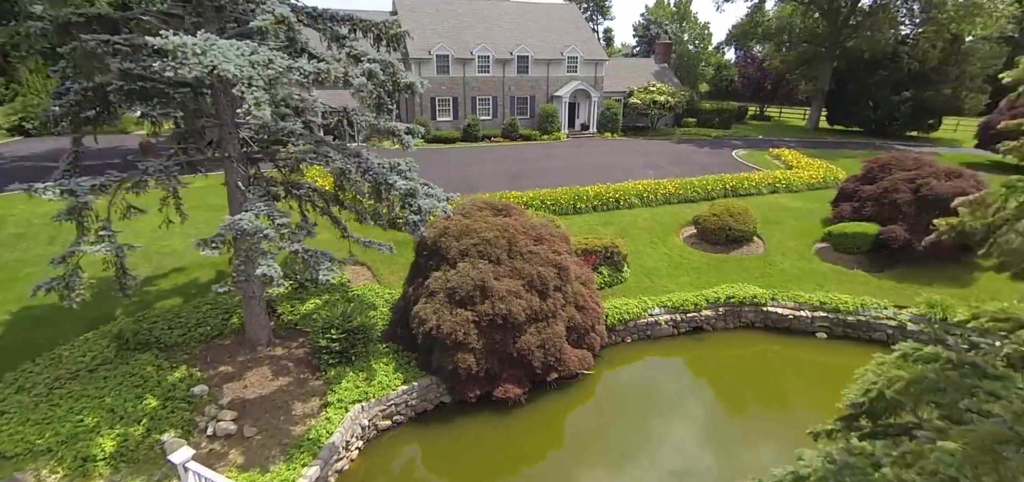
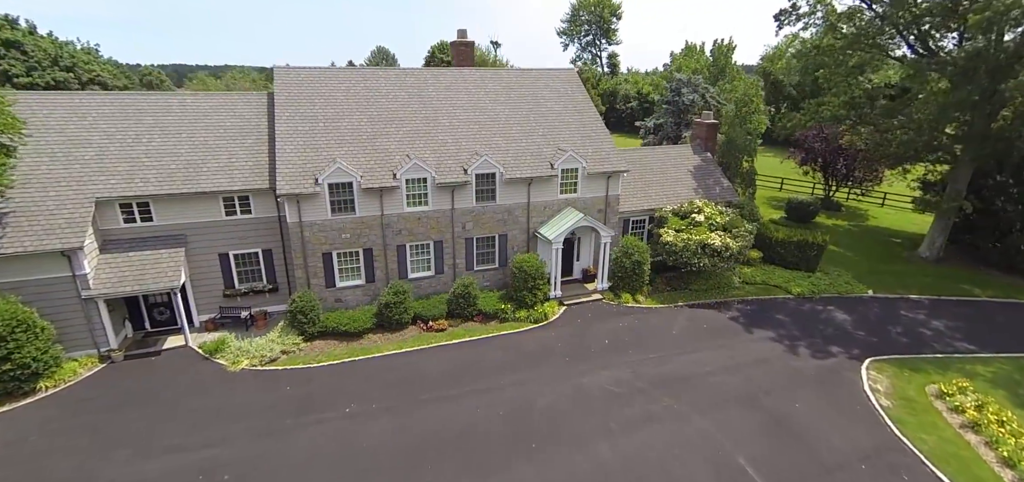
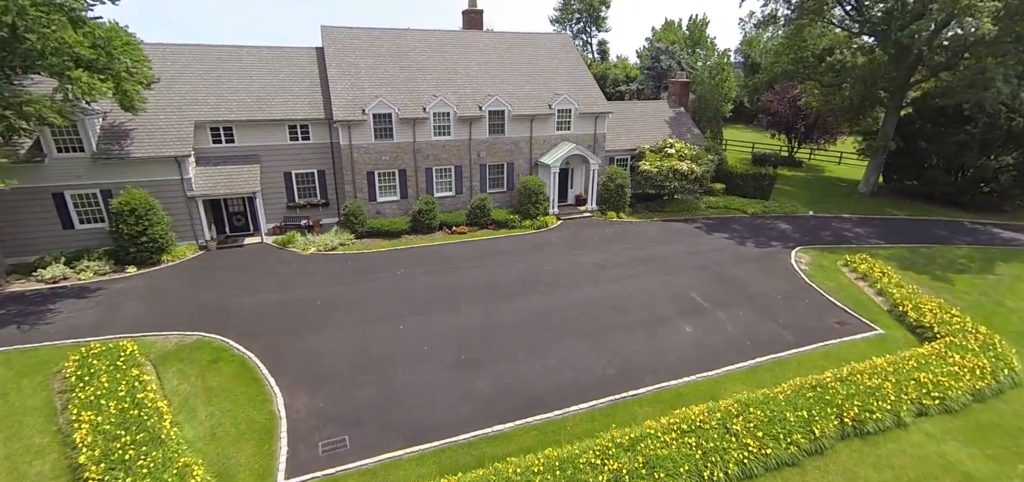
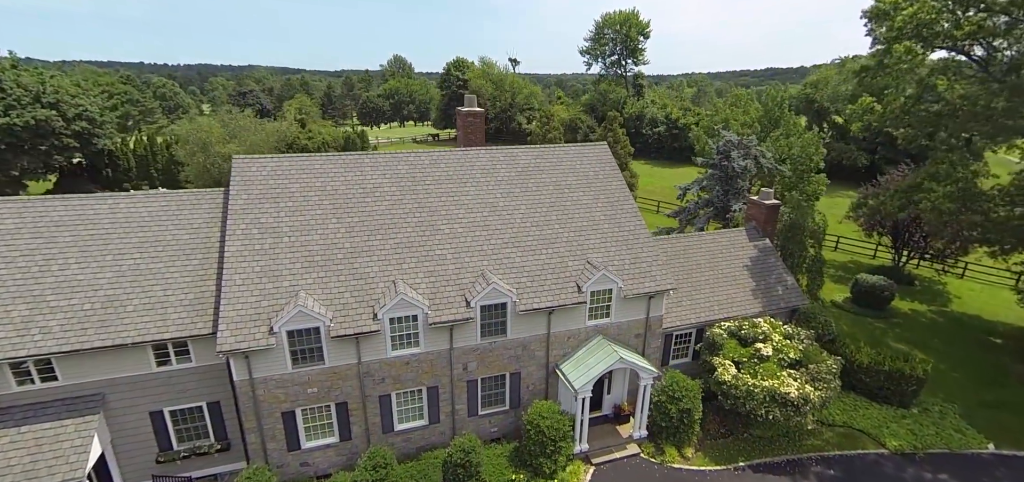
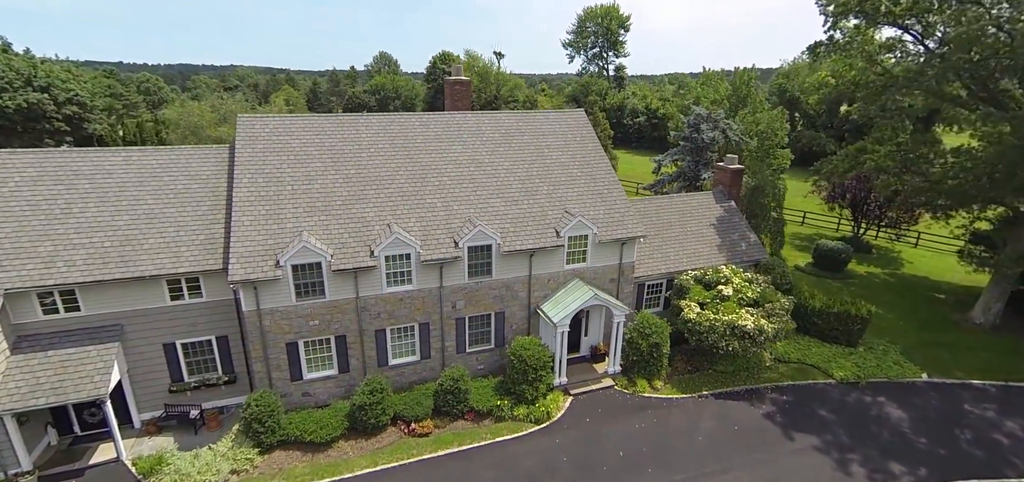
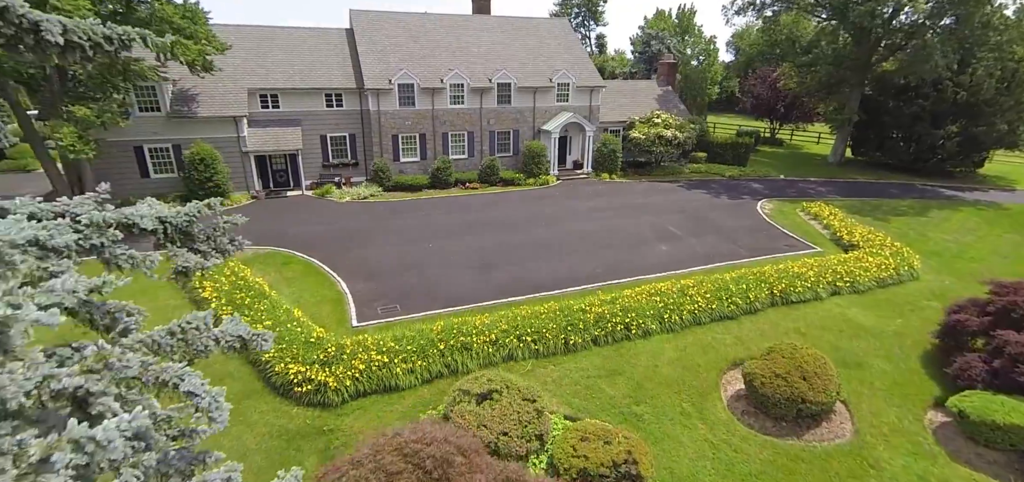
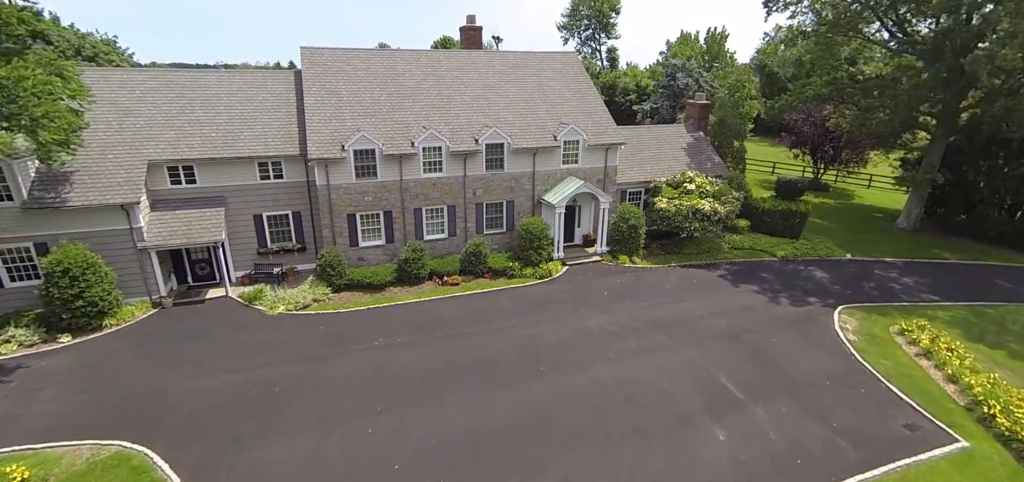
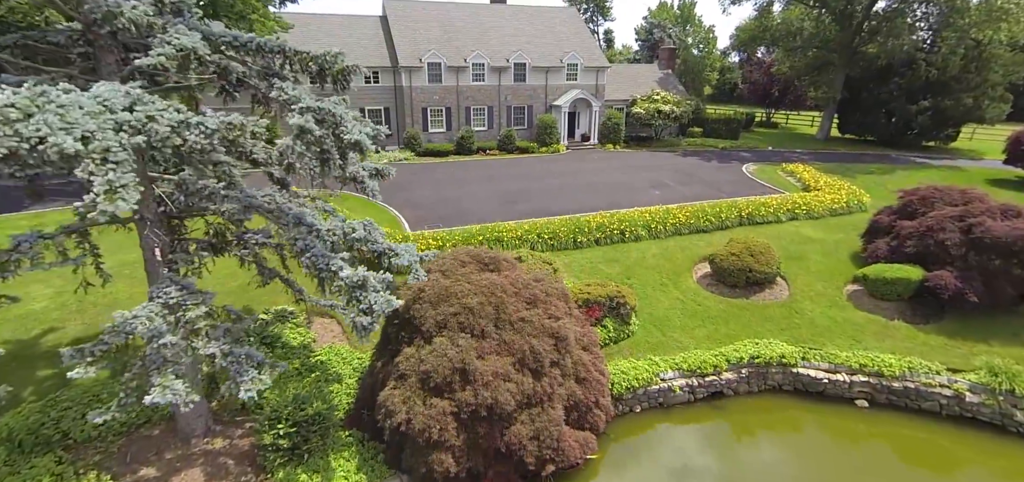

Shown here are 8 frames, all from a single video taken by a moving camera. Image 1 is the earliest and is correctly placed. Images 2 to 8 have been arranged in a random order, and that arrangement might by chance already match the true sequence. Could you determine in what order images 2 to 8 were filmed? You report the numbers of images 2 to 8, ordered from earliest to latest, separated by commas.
8, 6, 3, 7, 2, 5, 4
